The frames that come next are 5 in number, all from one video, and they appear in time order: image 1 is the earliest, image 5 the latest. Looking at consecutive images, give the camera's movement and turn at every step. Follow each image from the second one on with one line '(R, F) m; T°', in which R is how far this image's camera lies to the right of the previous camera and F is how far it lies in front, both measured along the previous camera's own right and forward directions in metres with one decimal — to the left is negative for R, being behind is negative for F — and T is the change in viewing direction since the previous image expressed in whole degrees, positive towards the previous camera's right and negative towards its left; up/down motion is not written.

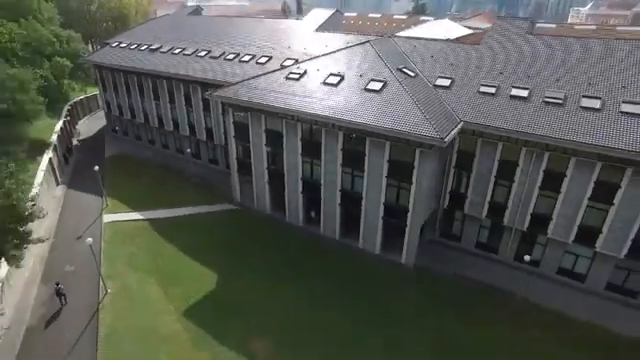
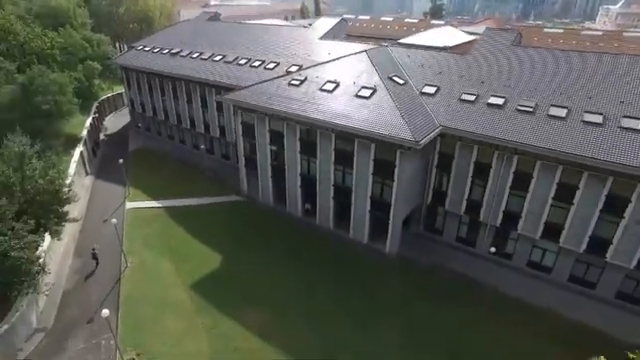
(+1.9, -3.3) m; -3°
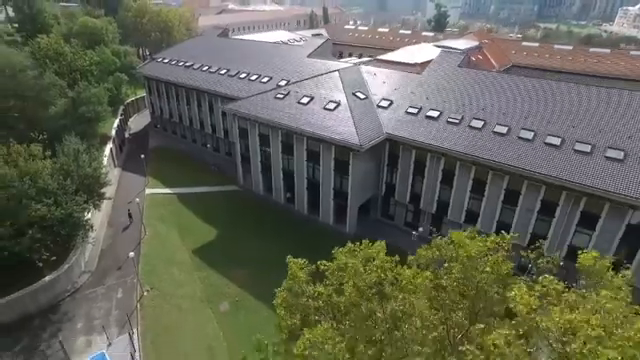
(+4.1, -8.1) m; -2°
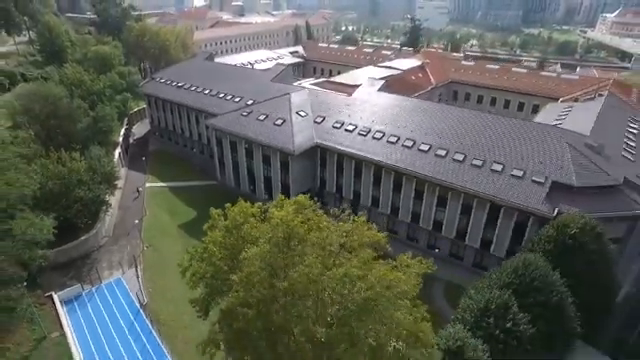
(+6.7, -14.3) m; 0°
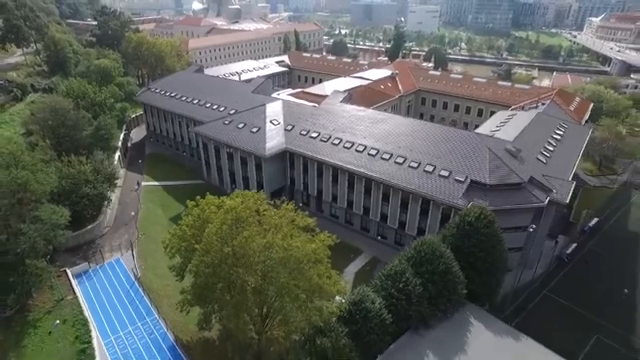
(+4.7, -8.8) m; 0°
